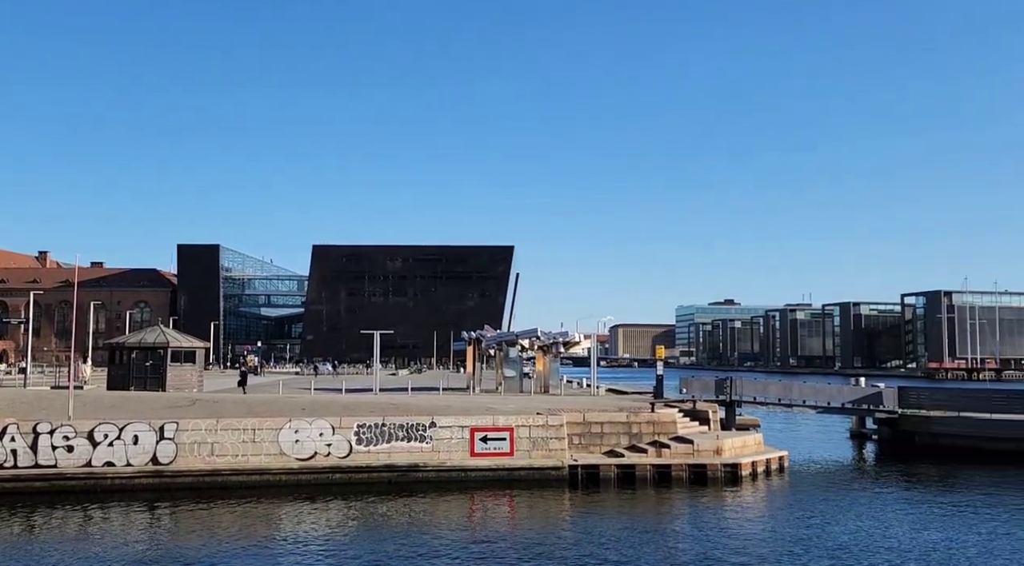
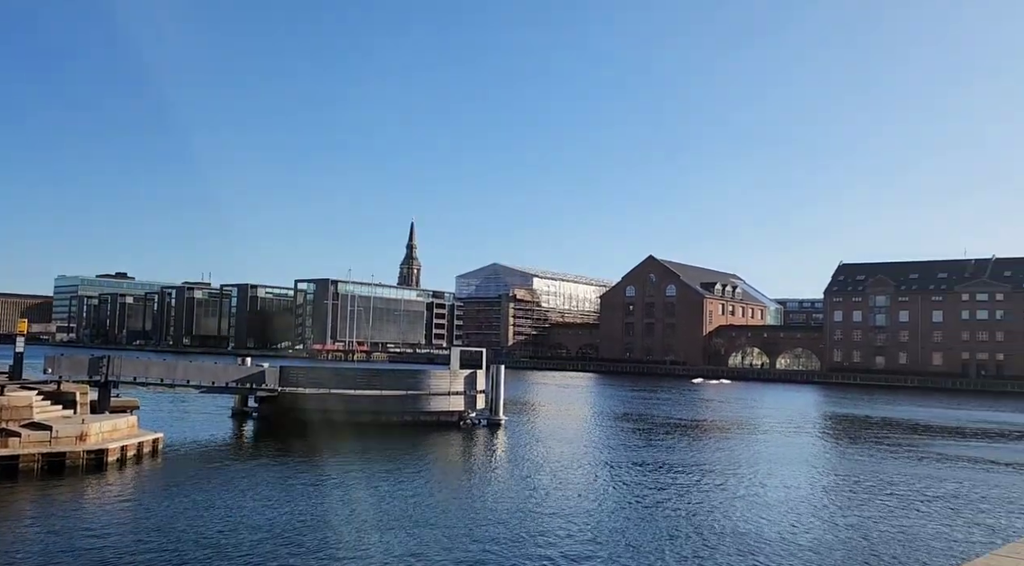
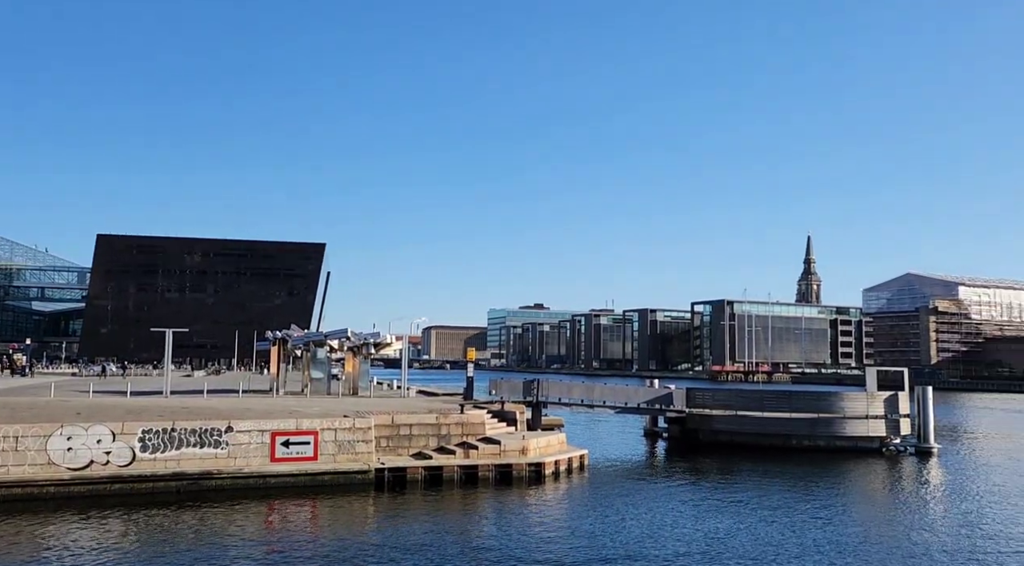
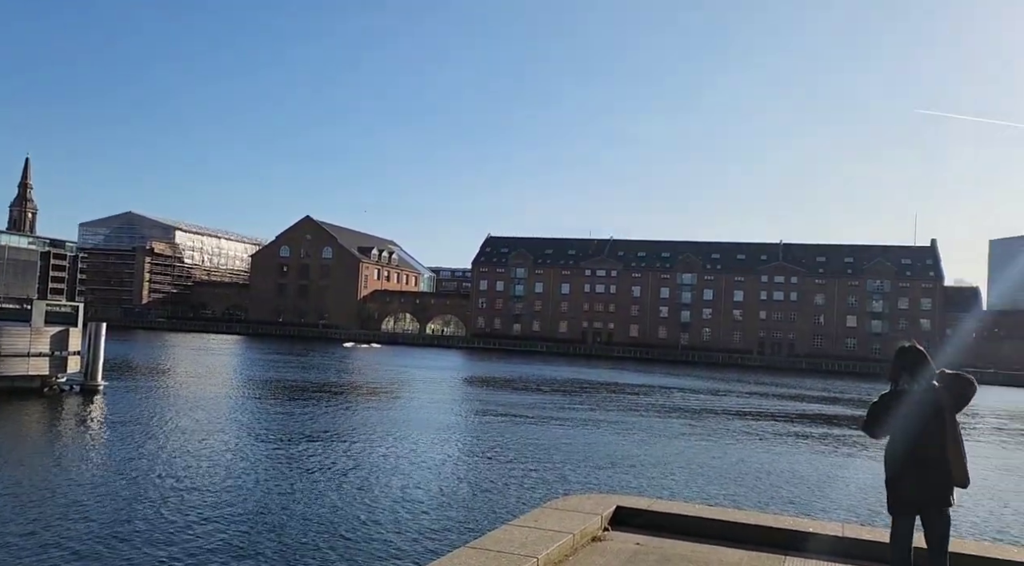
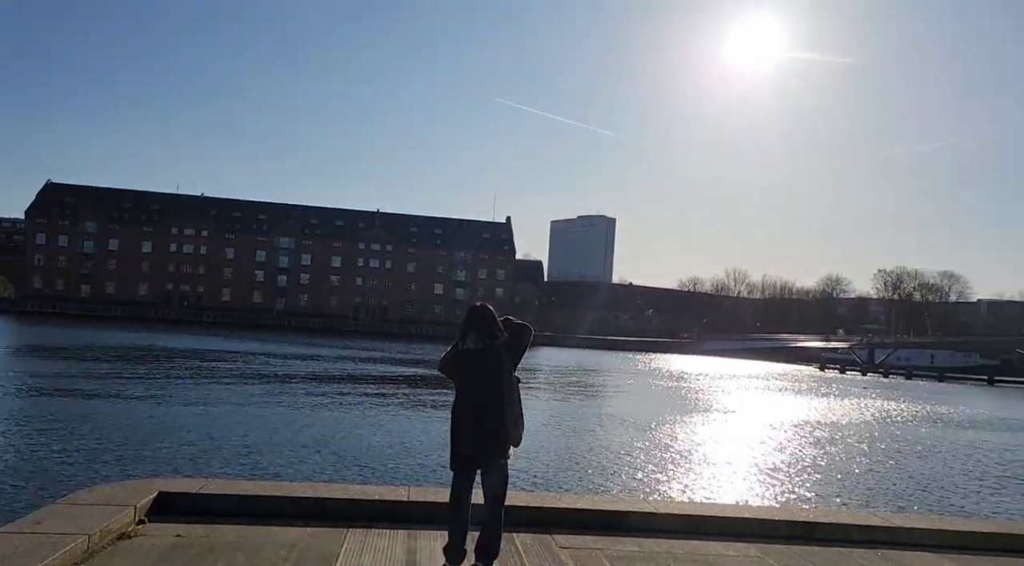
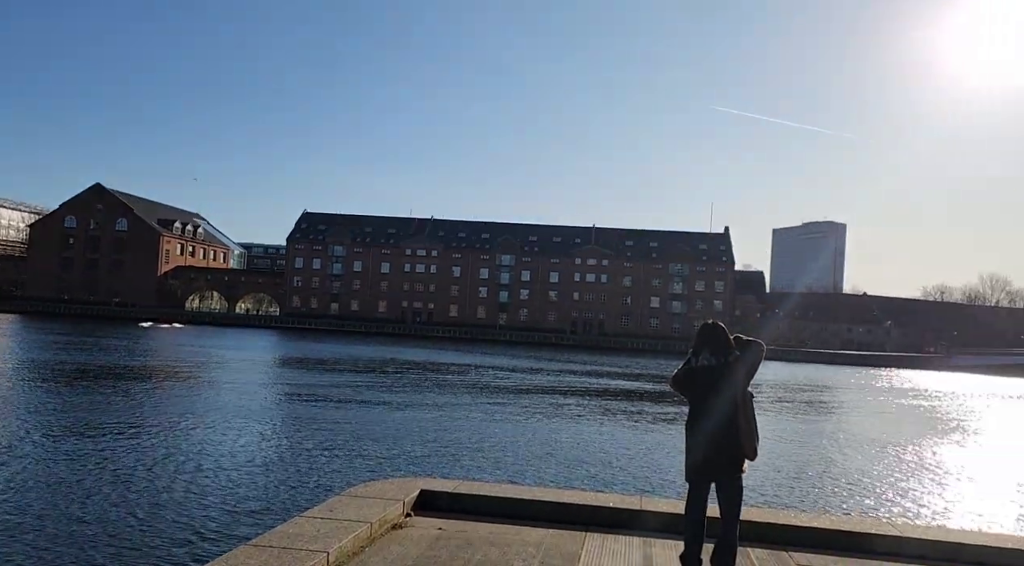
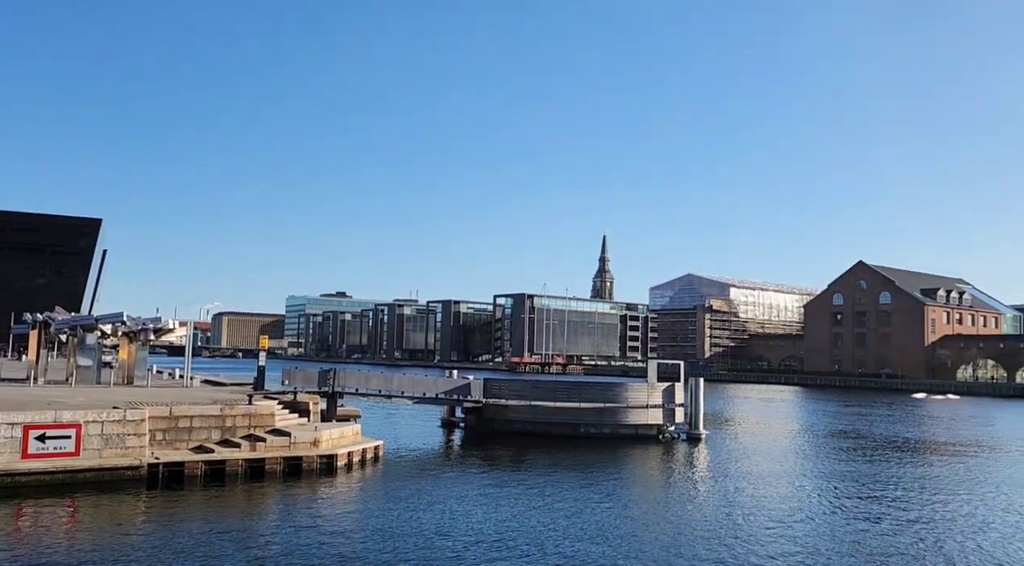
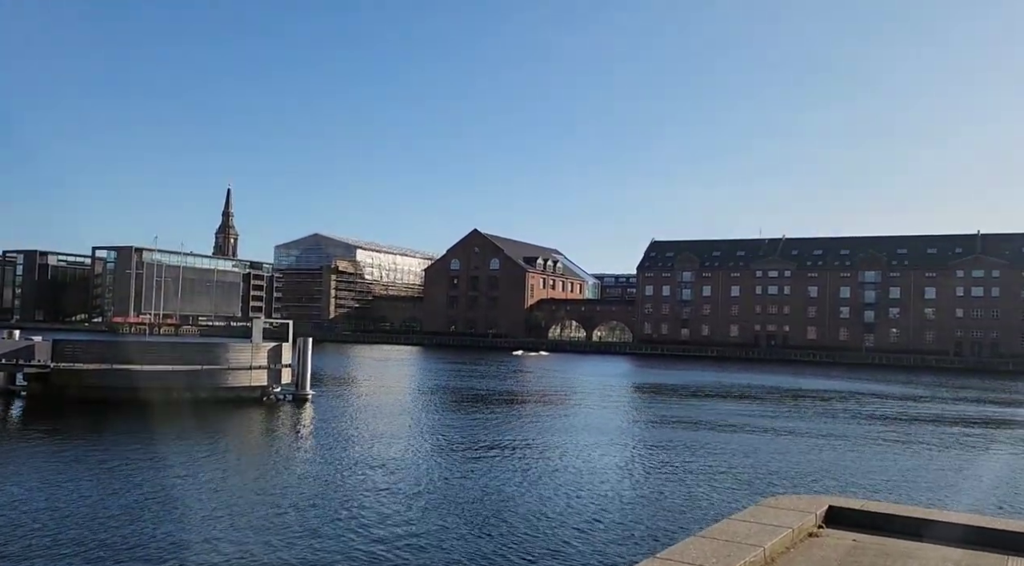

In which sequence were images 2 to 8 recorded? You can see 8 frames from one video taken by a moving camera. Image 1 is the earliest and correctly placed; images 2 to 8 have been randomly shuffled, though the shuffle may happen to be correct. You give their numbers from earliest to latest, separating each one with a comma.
3, 7, 2, 8, 4, 6, 5
